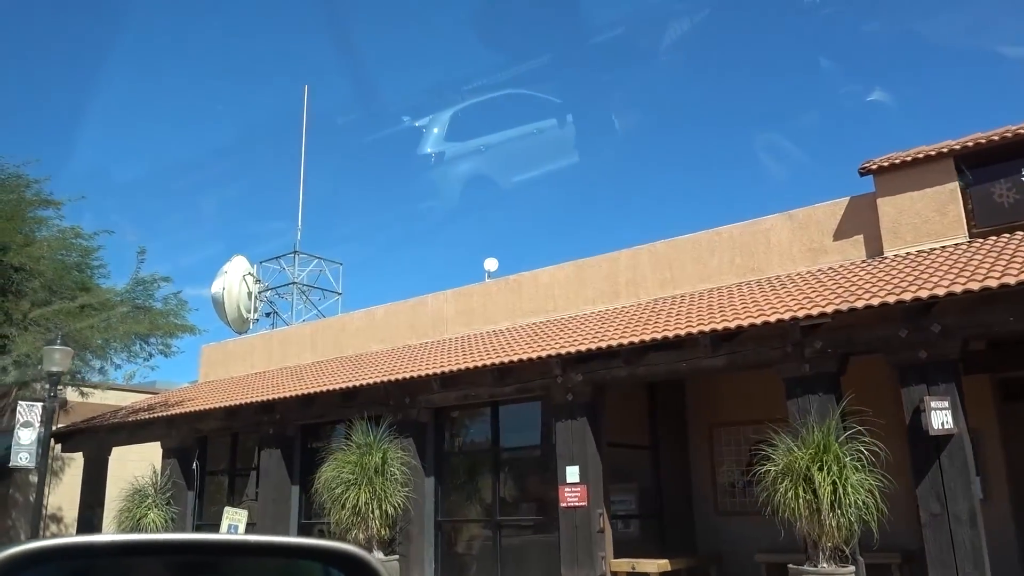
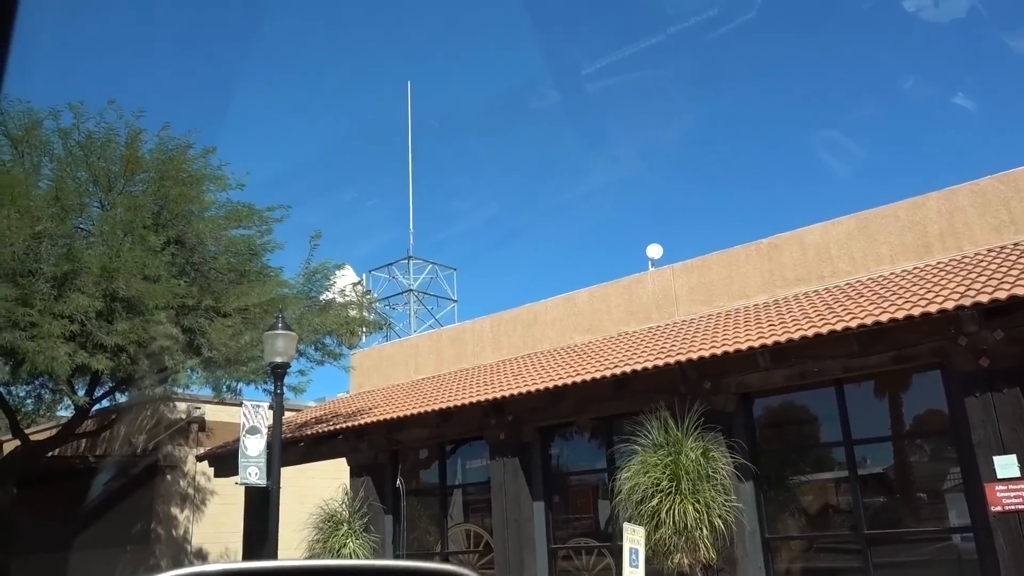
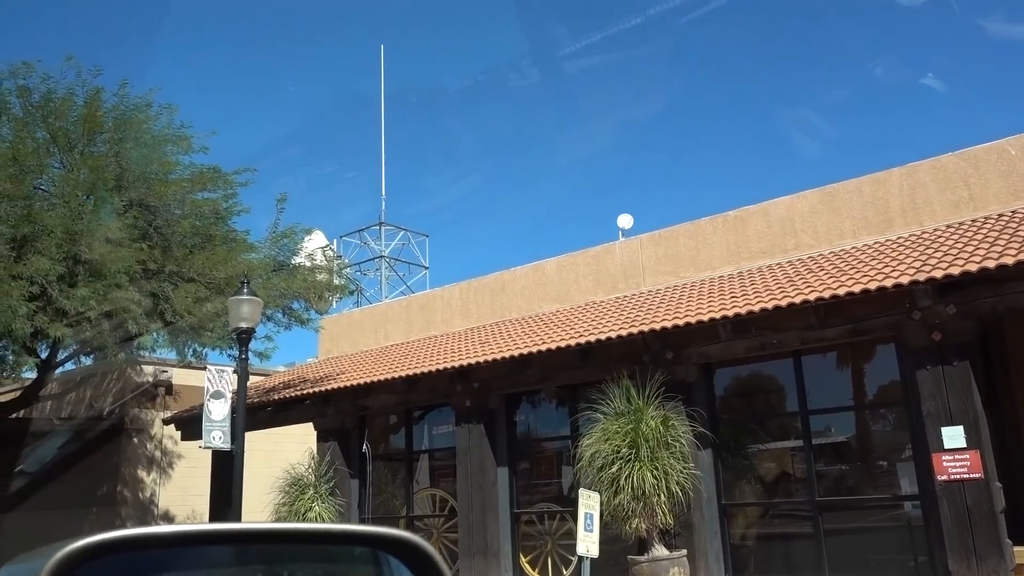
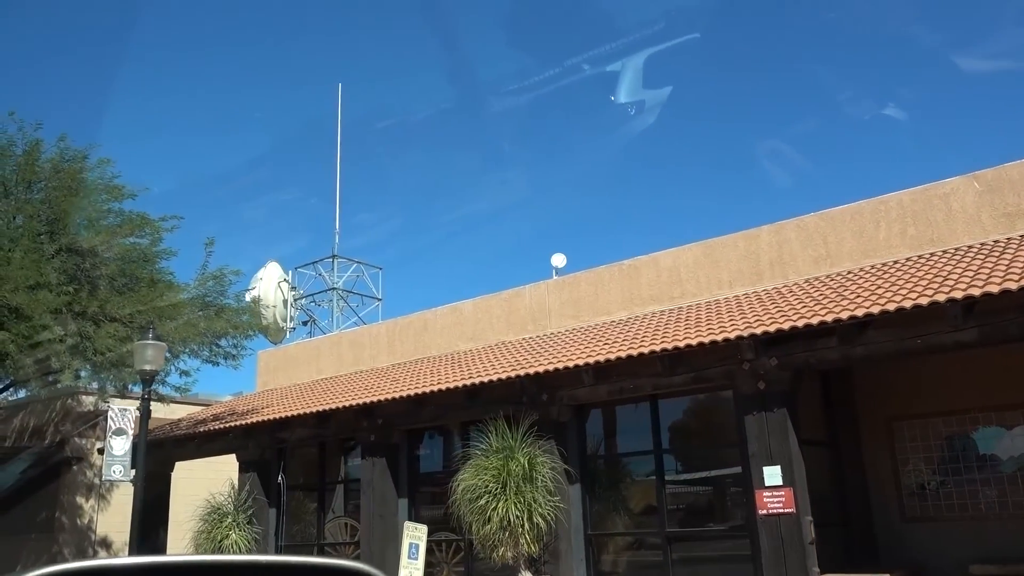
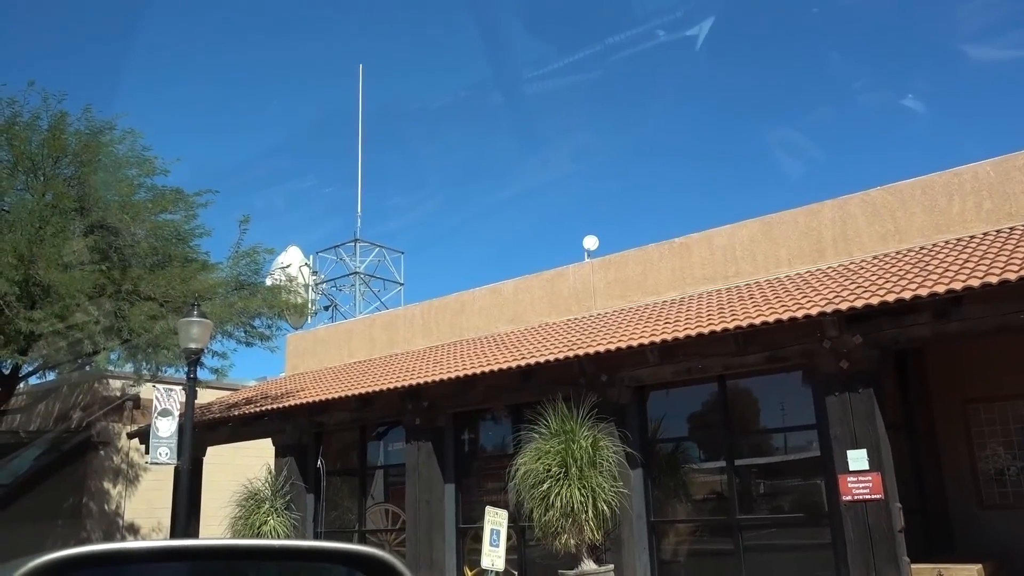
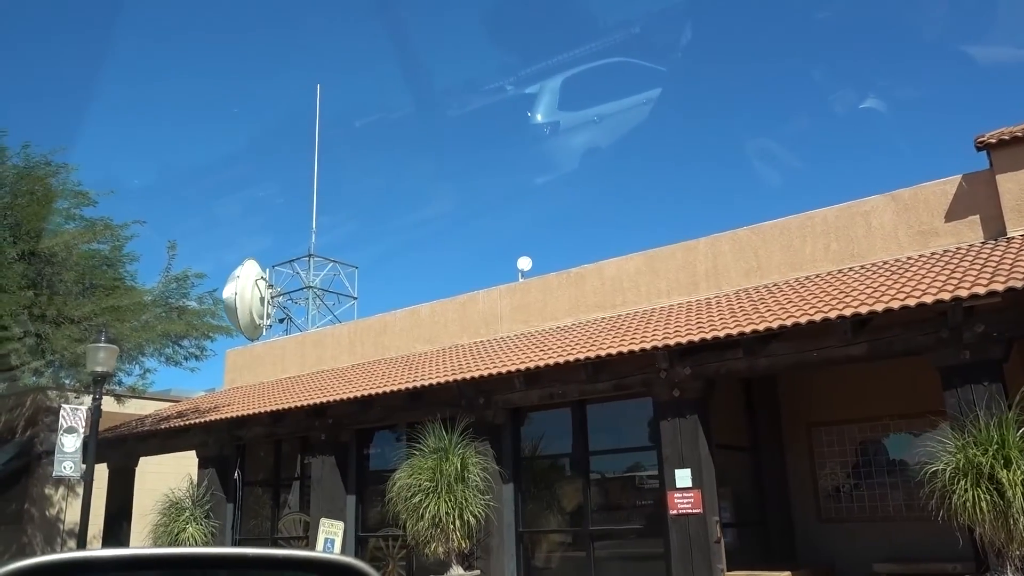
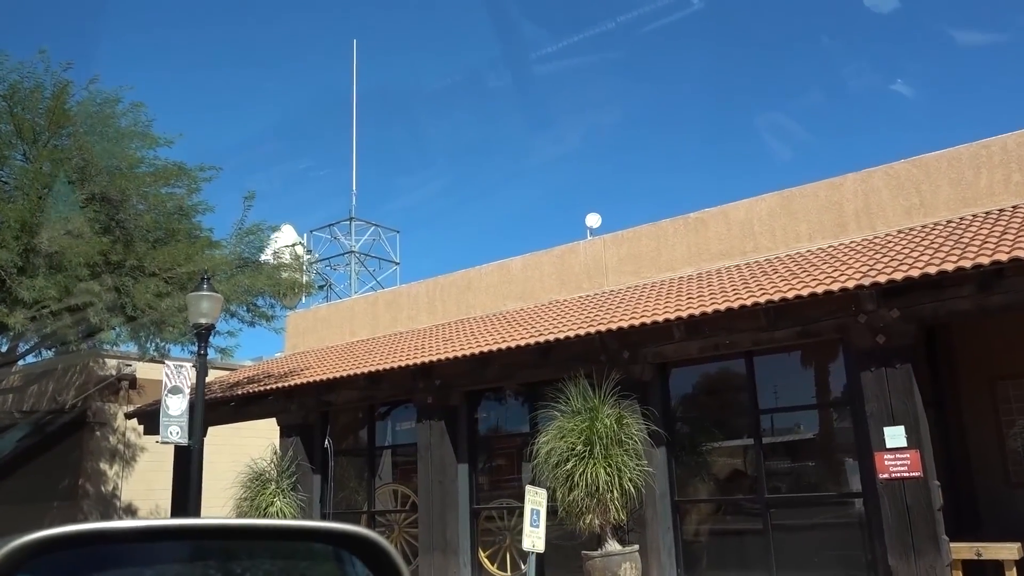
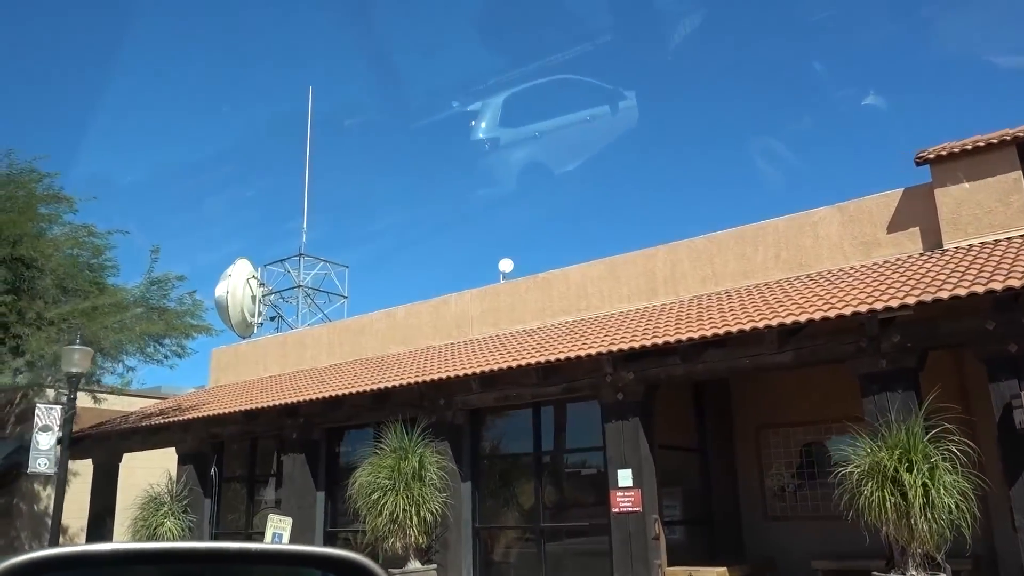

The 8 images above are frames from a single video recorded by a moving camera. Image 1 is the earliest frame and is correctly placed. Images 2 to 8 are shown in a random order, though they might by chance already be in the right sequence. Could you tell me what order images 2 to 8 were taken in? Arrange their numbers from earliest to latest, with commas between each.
8, 6, 4, 5, 7, 3, 2
